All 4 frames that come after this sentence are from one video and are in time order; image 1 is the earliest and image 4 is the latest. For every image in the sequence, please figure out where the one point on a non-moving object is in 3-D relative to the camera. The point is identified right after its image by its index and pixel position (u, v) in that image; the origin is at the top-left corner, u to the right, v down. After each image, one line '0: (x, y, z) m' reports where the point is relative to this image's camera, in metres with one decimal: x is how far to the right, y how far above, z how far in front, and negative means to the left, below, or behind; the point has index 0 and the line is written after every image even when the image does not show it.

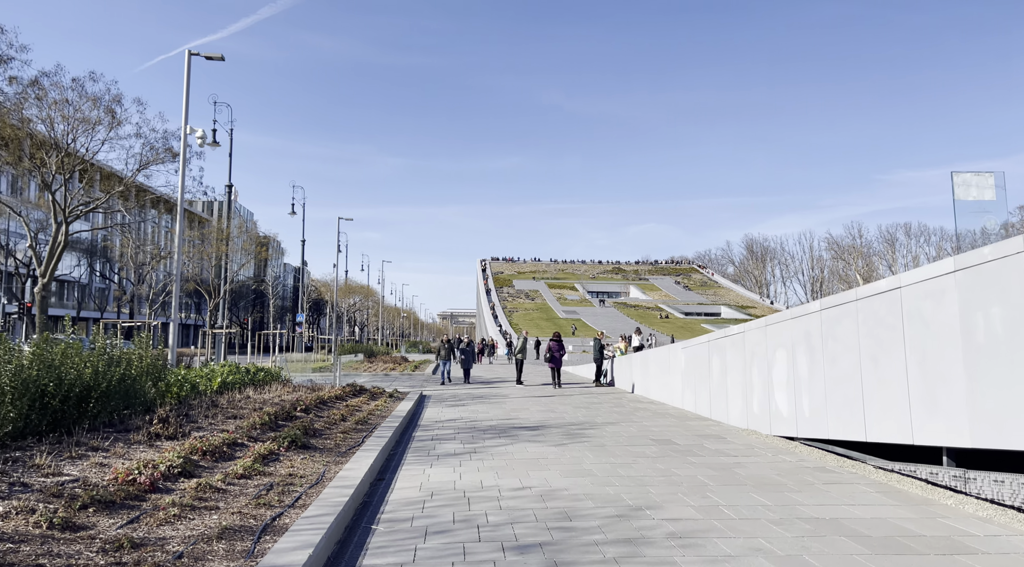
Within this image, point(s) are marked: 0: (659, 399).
0: (+3.5, -2.8, +17.4) m
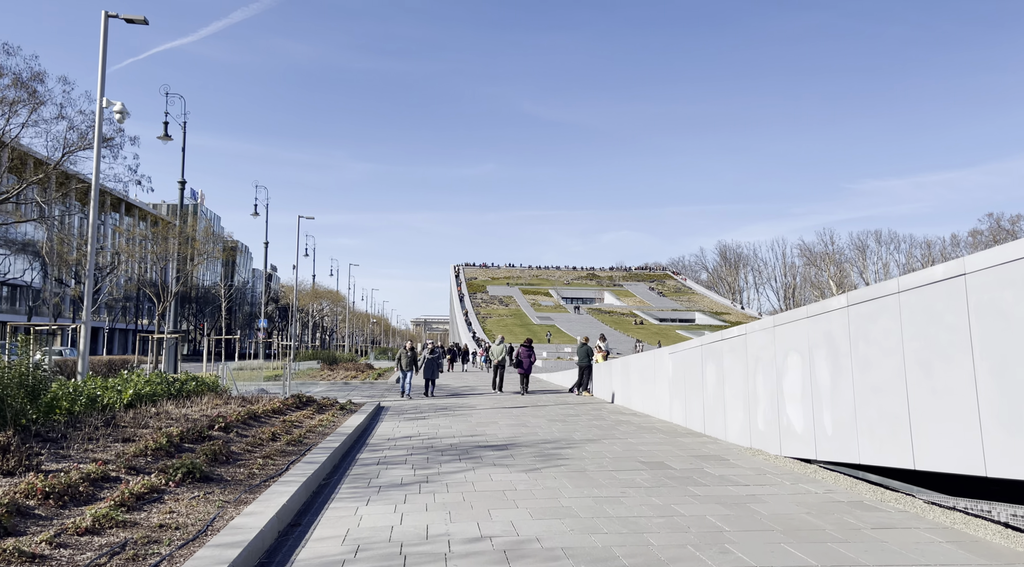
0: (+2.8, -2.8, +15.6) m
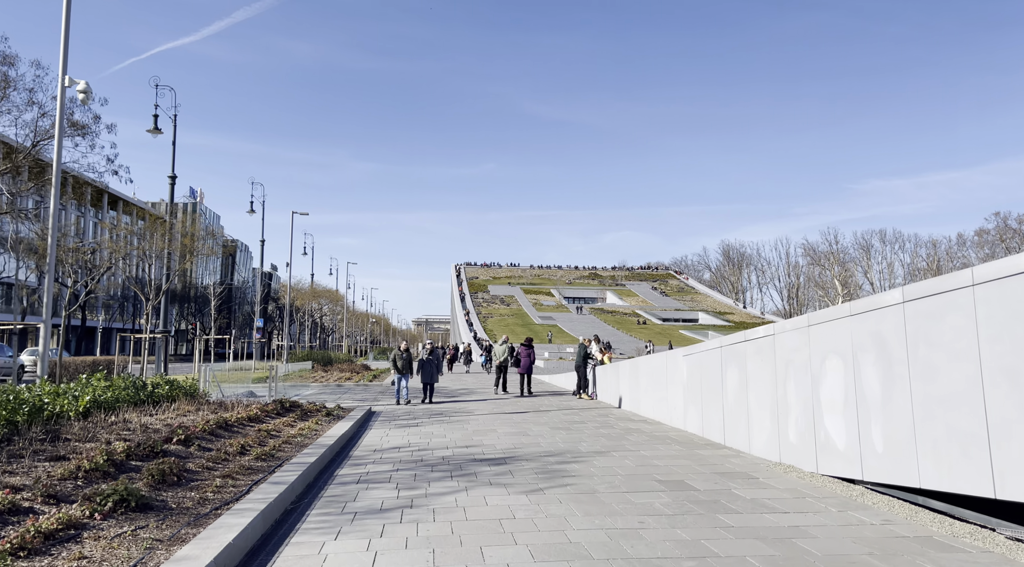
0: (+2.8, -2.7, +14.5) m
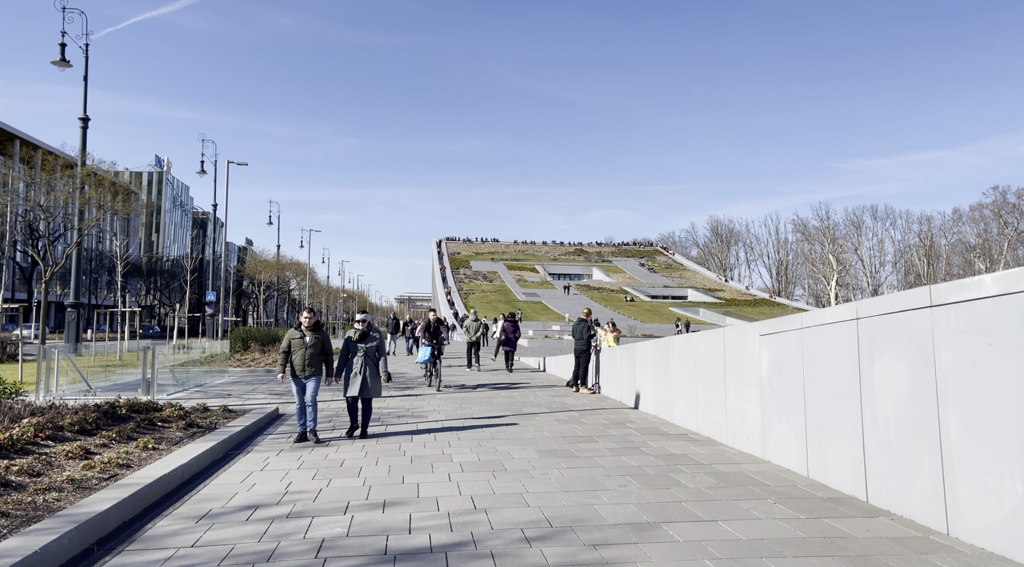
0: (+2.4, -1.9, +9.3) m
